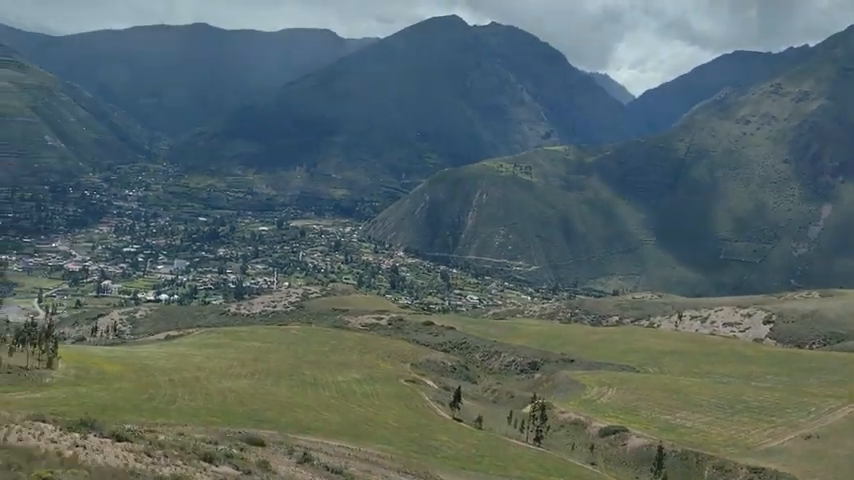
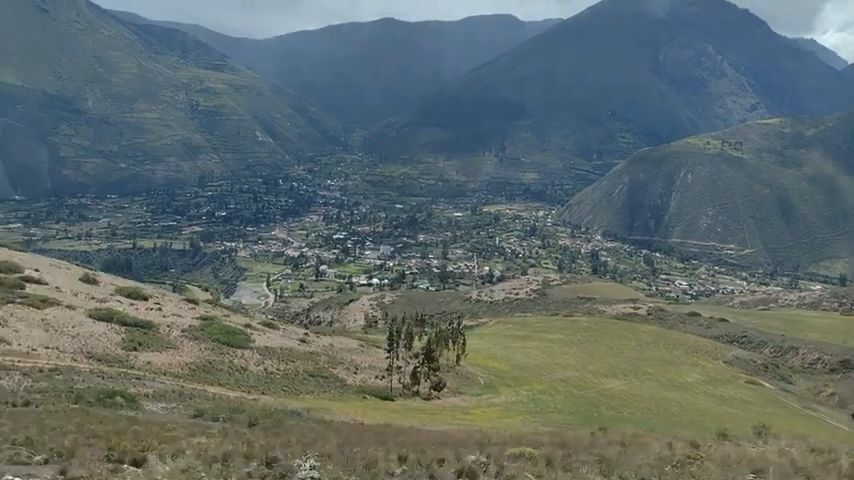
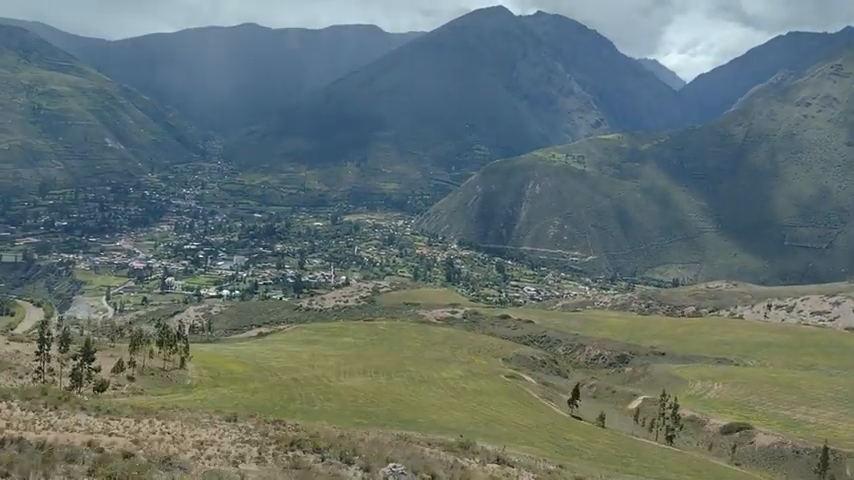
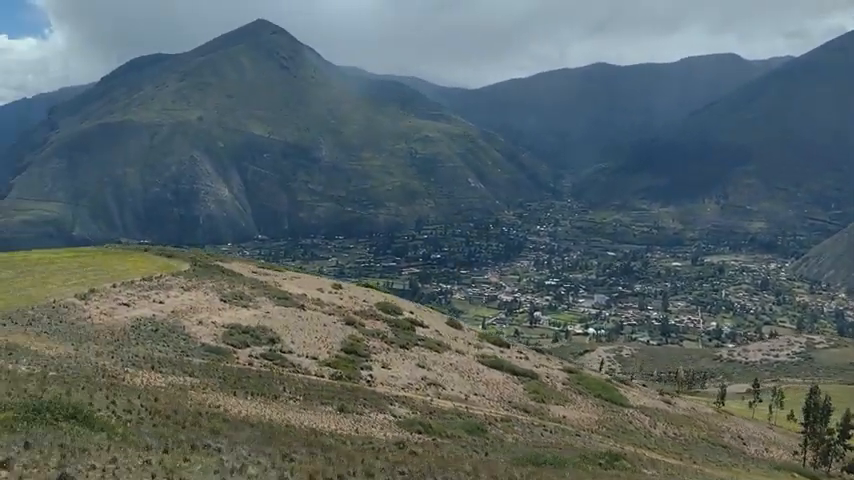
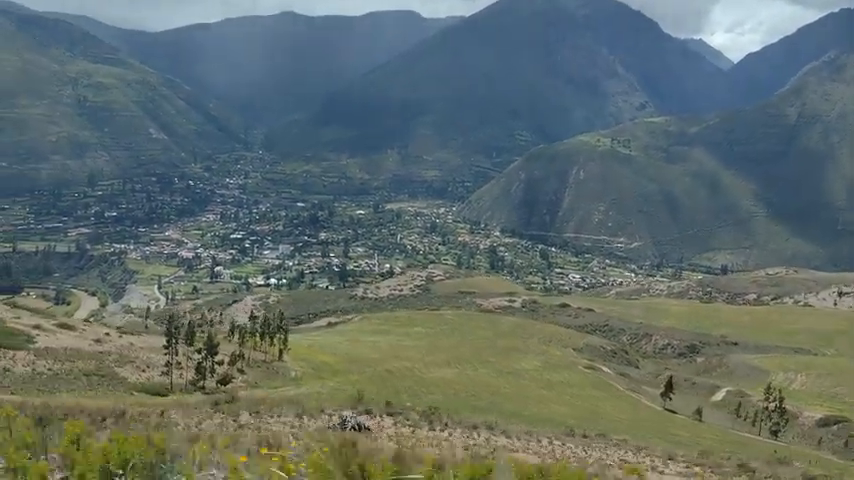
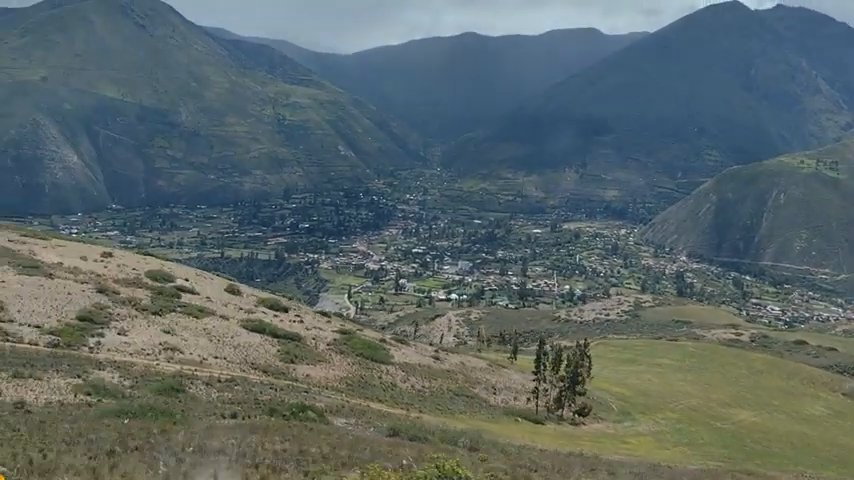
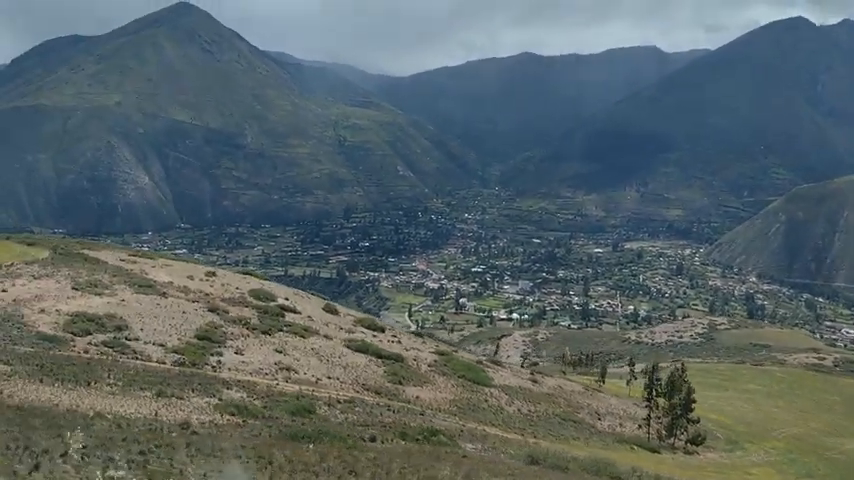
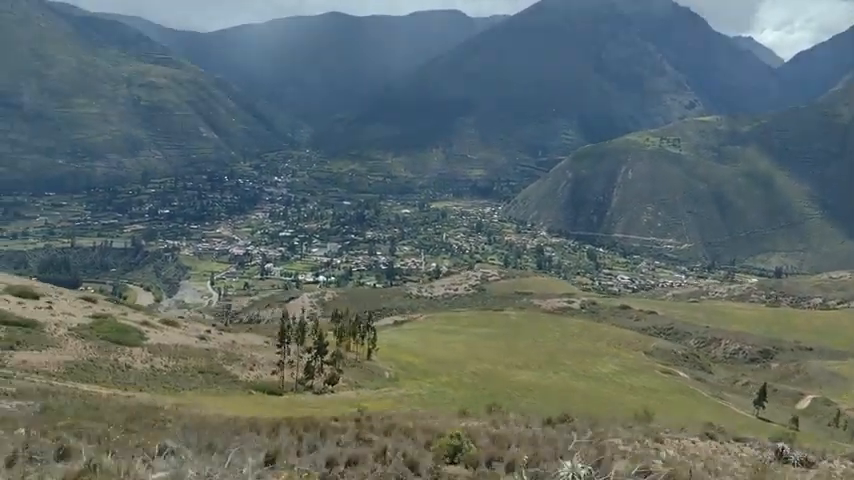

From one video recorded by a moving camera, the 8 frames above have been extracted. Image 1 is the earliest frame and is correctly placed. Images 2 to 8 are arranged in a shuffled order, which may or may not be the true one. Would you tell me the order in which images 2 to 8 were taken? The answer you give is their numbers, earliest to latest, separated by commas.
3, 5, 8, 2, 6, 7, 4
